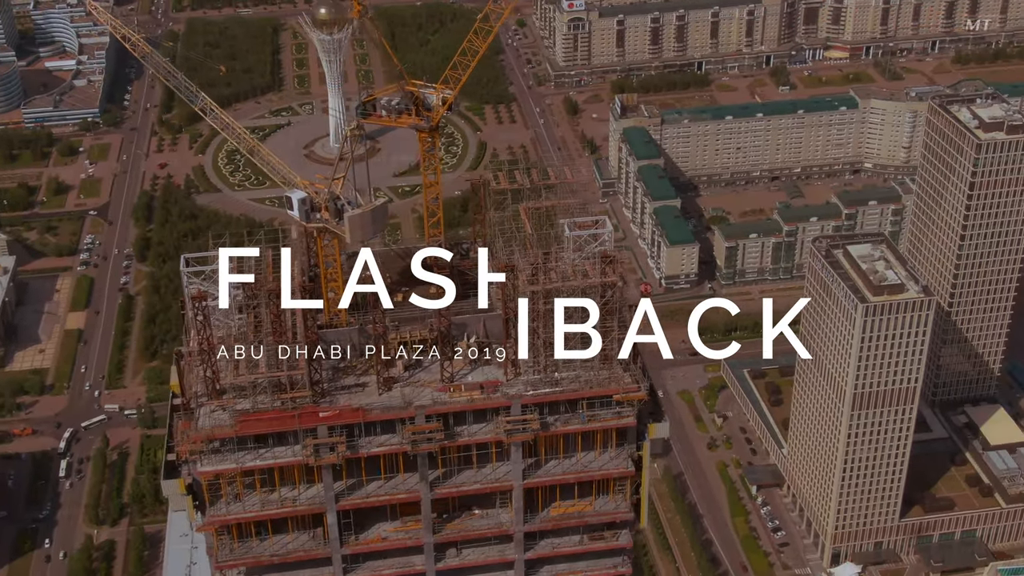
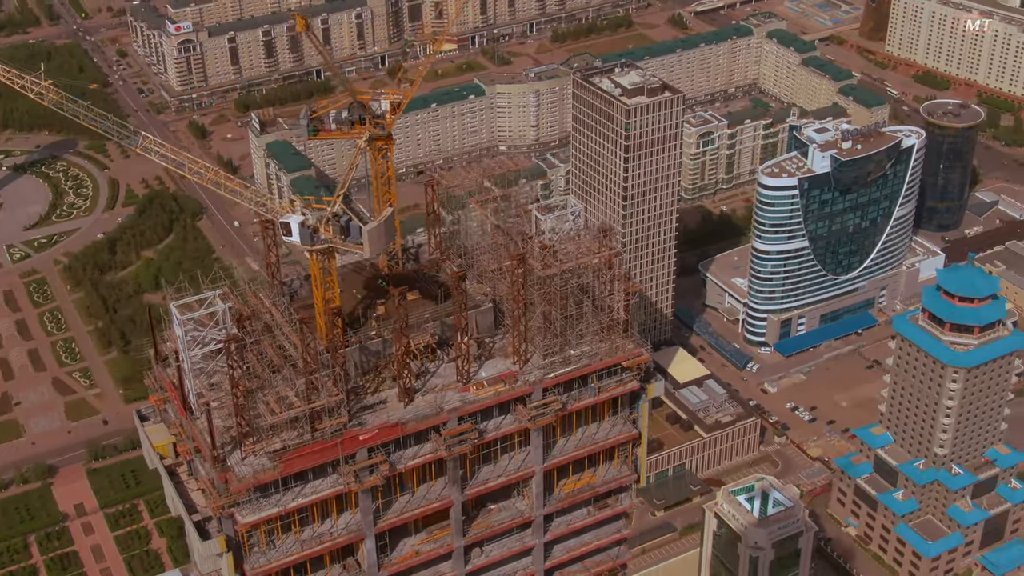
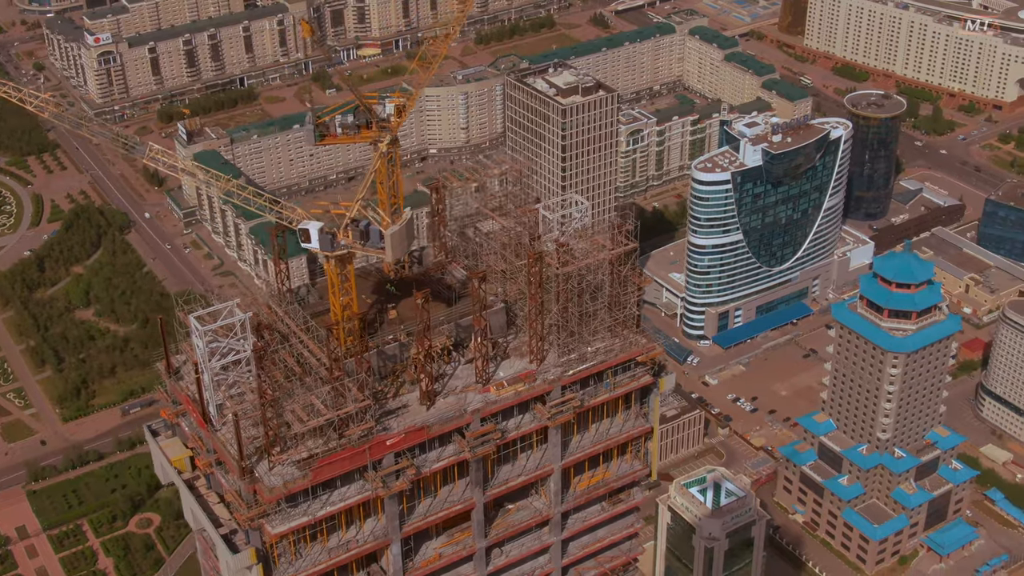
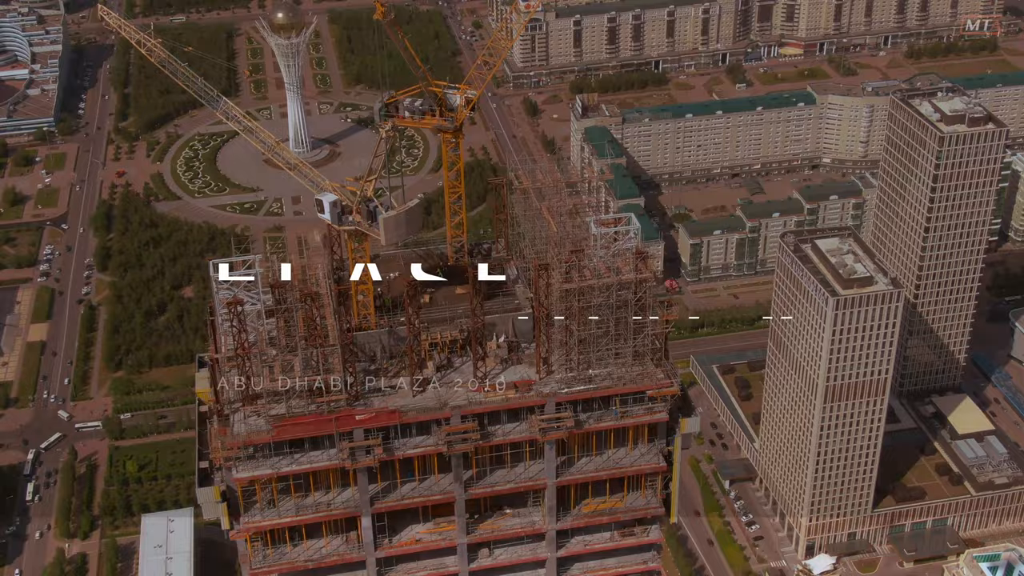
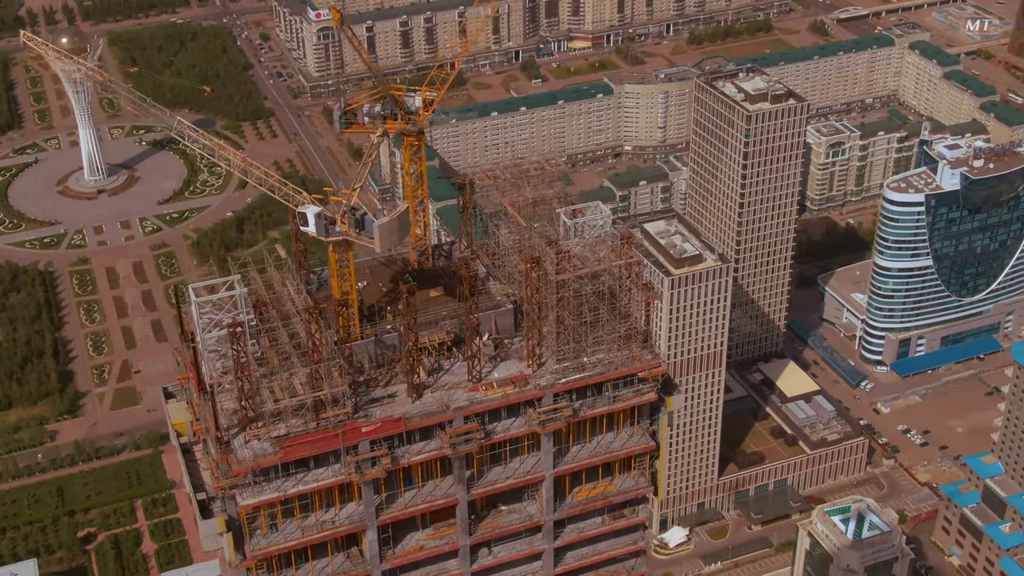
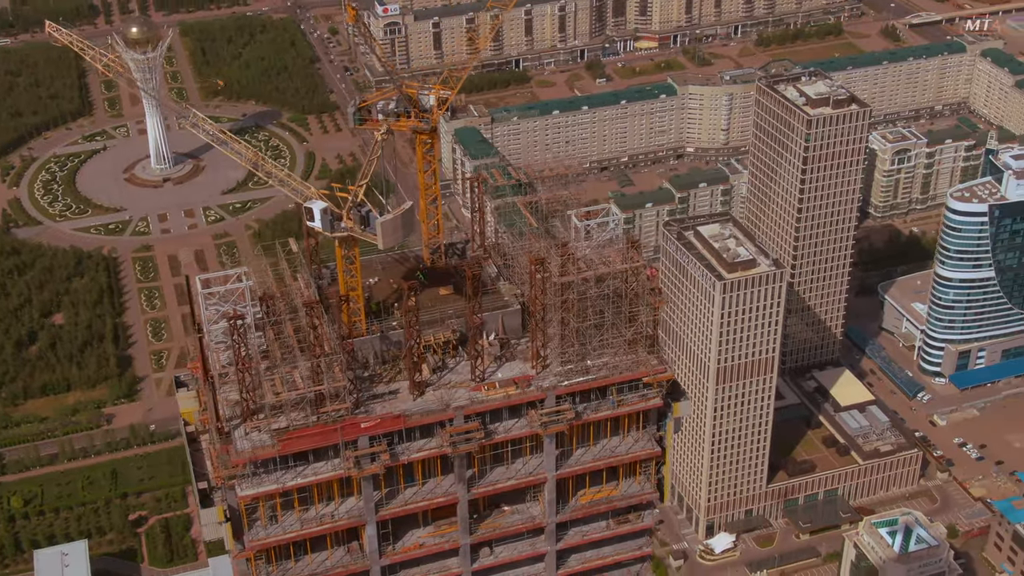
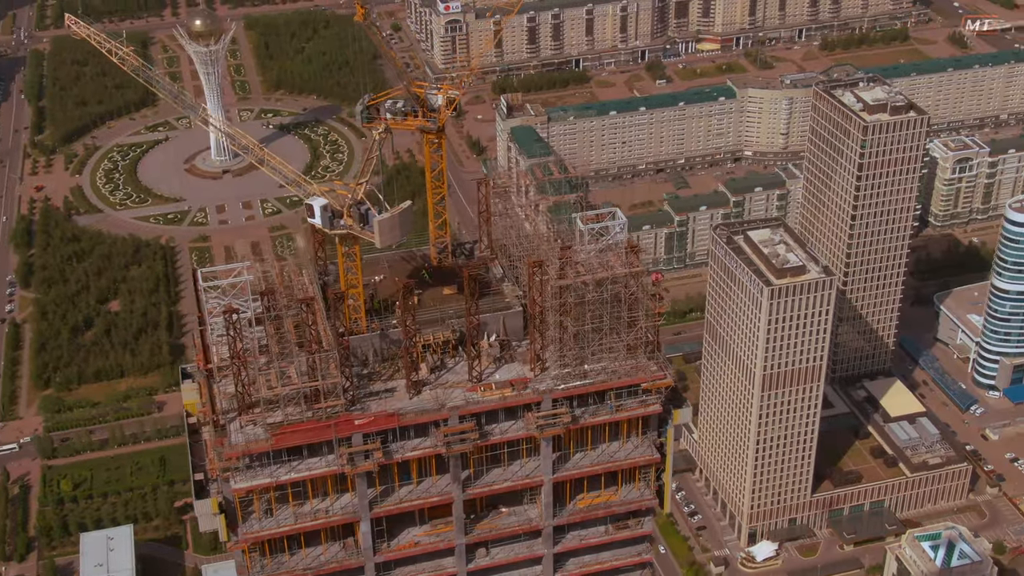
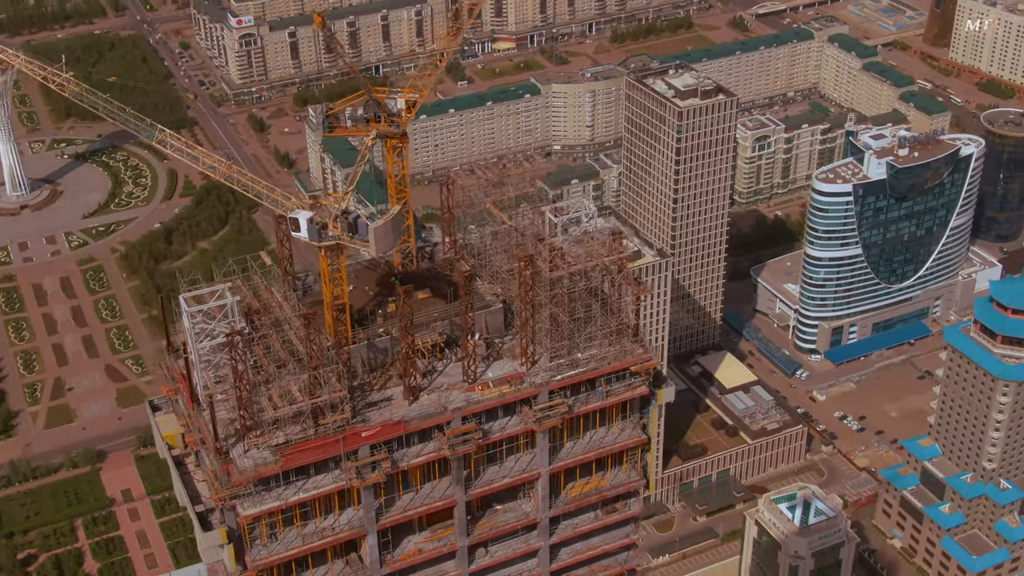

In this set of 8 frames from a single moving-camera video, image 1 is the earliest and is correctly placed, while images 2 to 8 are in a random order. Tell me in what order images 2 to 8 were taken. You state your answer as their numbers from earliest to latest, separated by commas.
4, 7, 6, 5, 8, 2, 3
